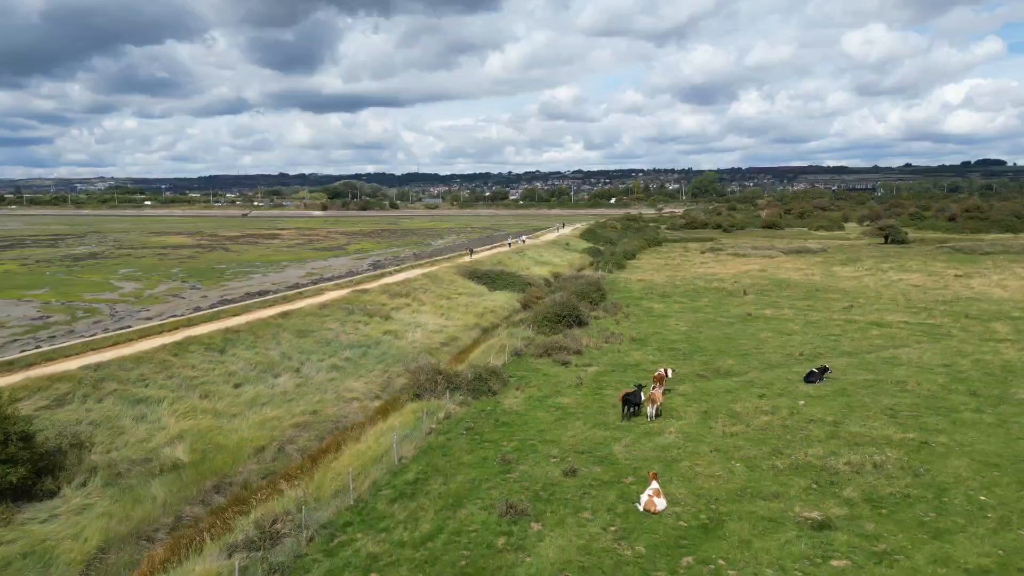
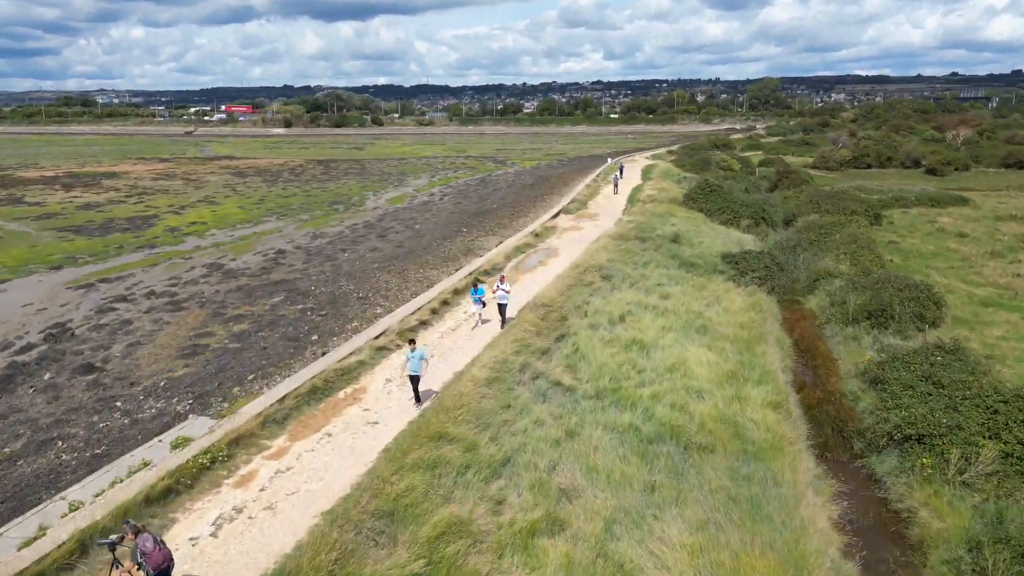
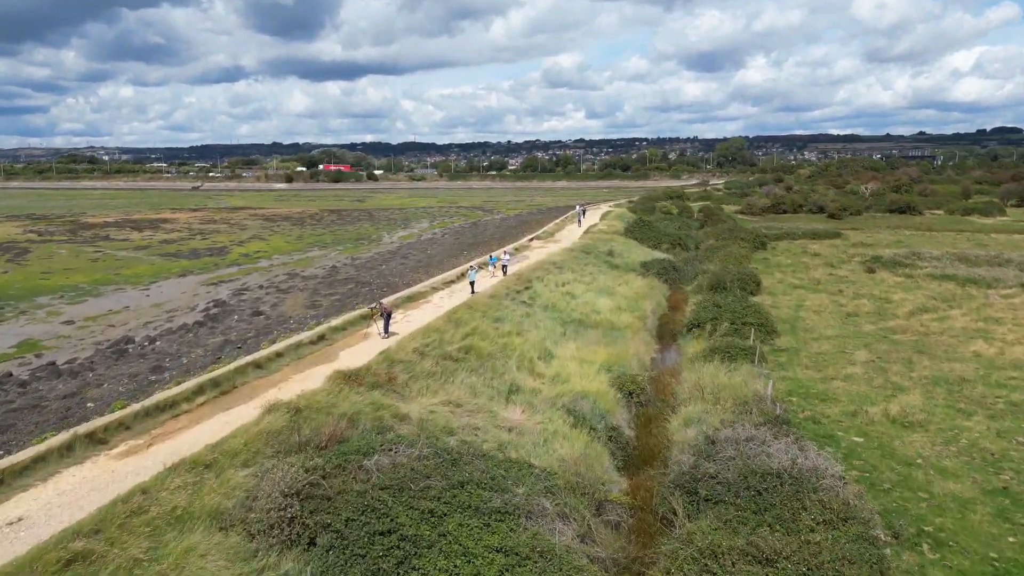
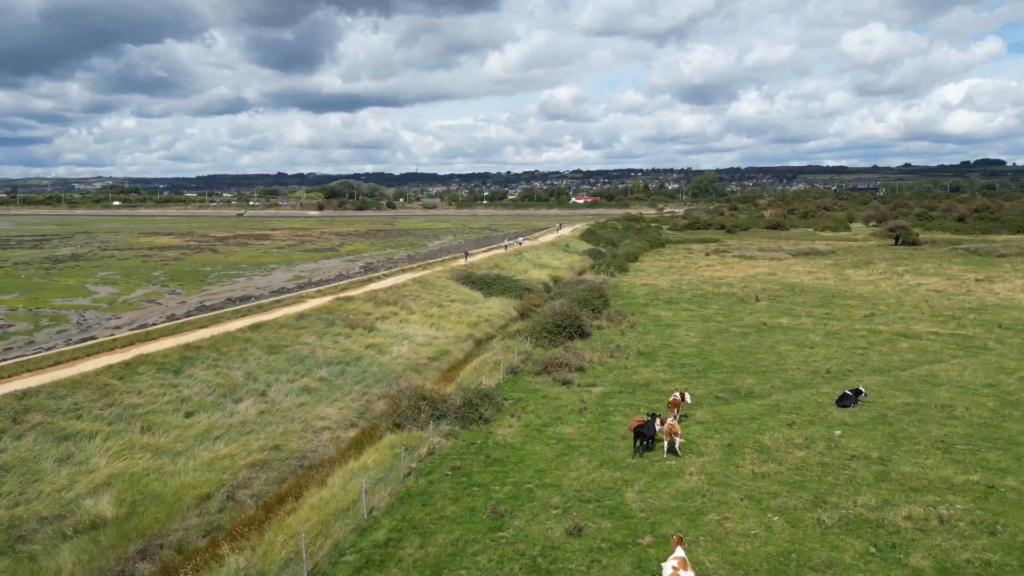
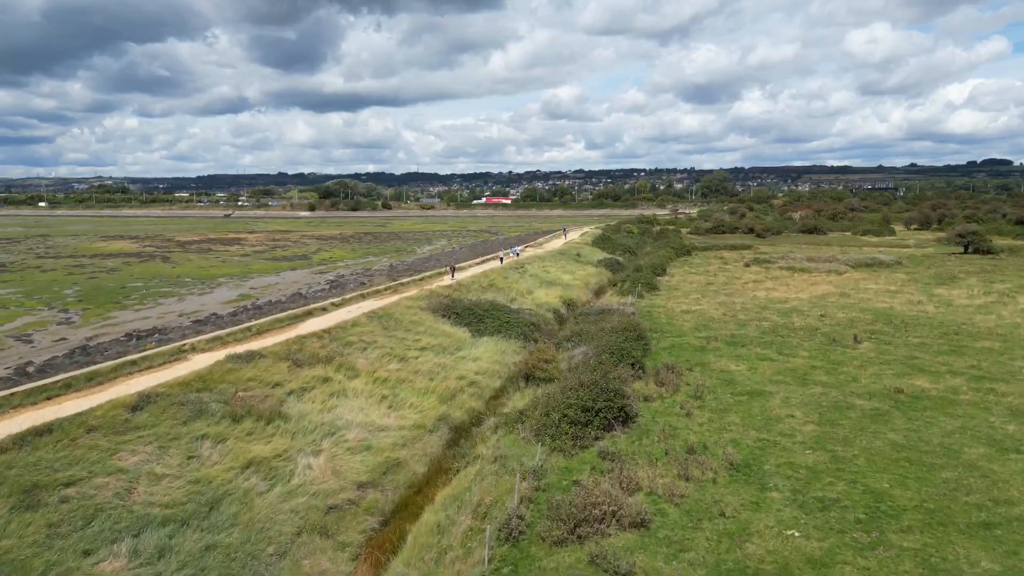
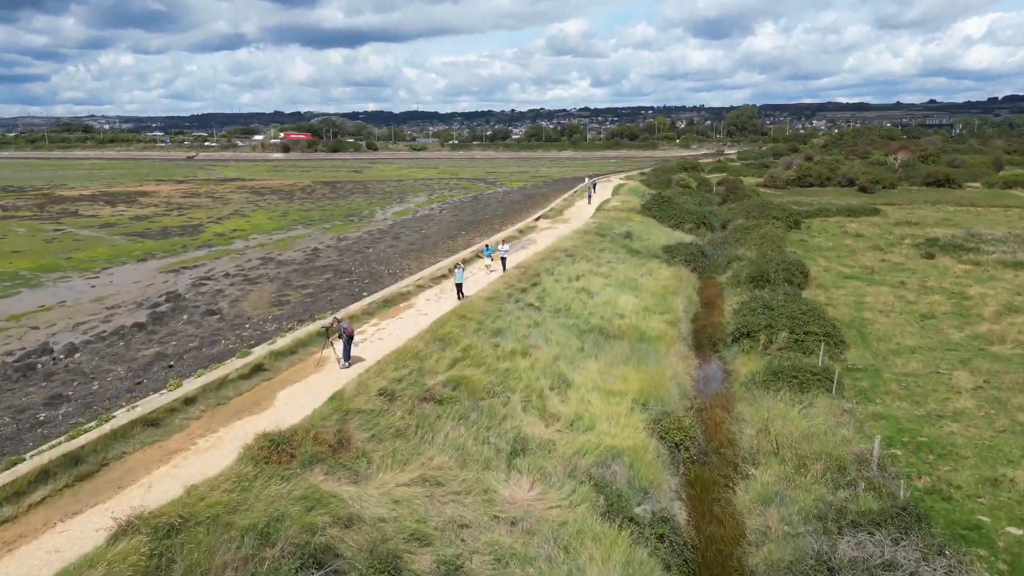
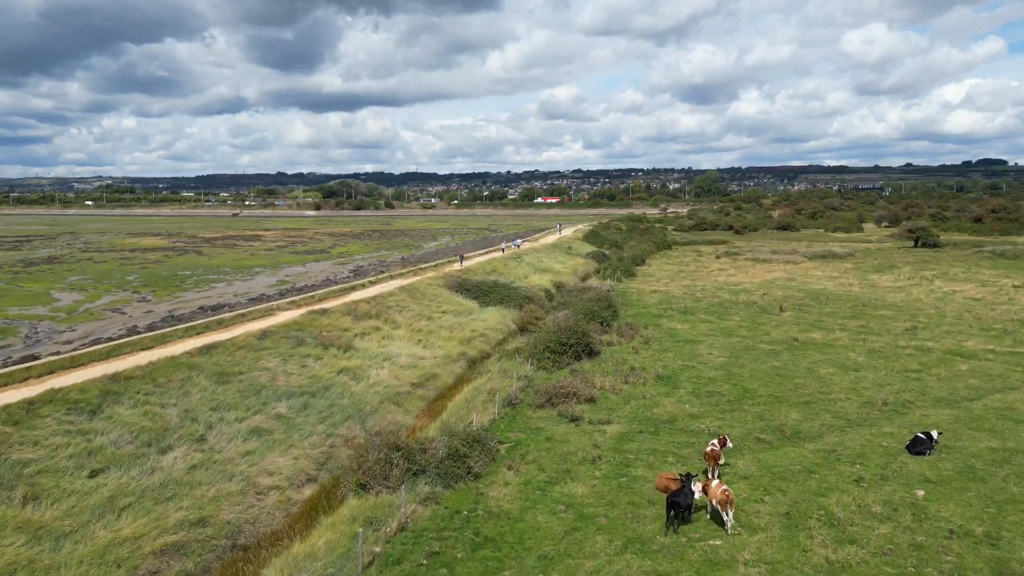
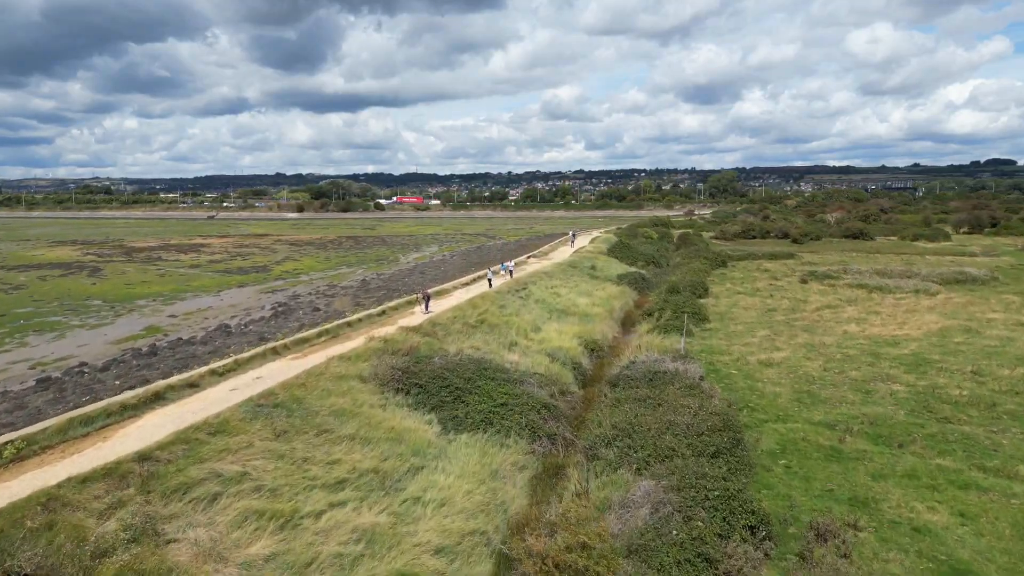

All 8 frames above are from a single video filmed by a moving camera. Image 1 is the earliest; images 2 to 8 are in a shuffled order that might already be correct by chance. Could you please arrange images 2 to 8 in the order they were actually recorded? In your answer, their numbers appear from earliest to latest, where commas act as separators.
4, 7, 5, 8, 3, 6, 2
